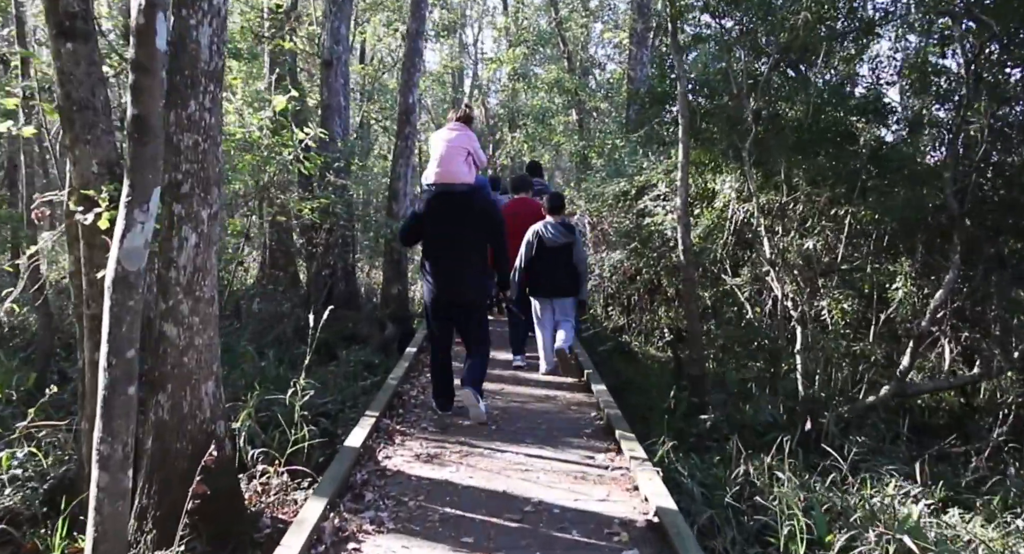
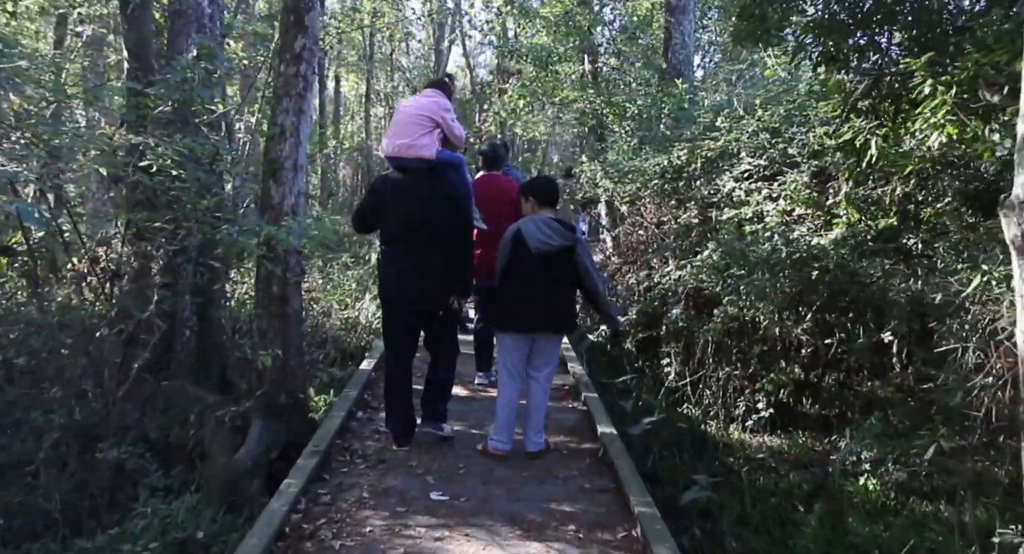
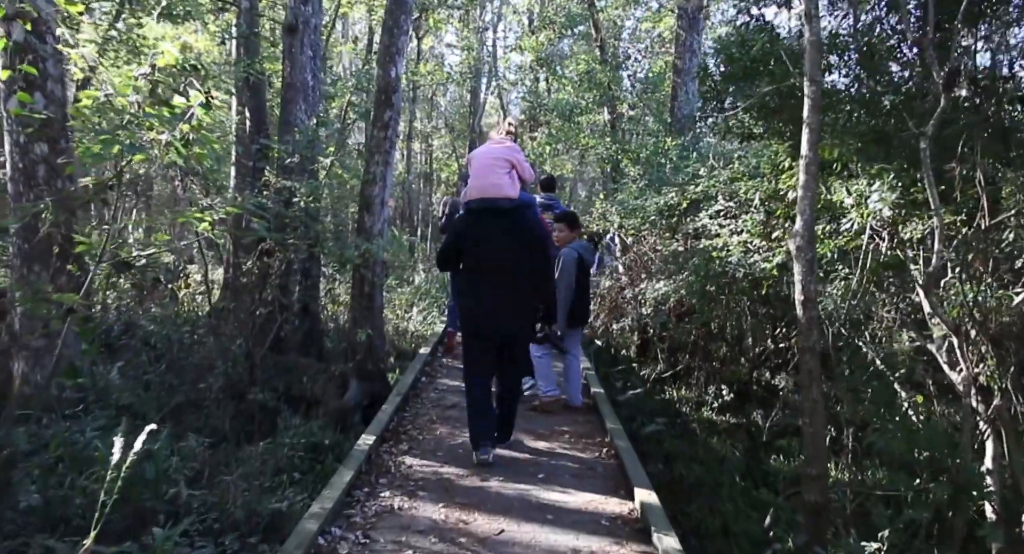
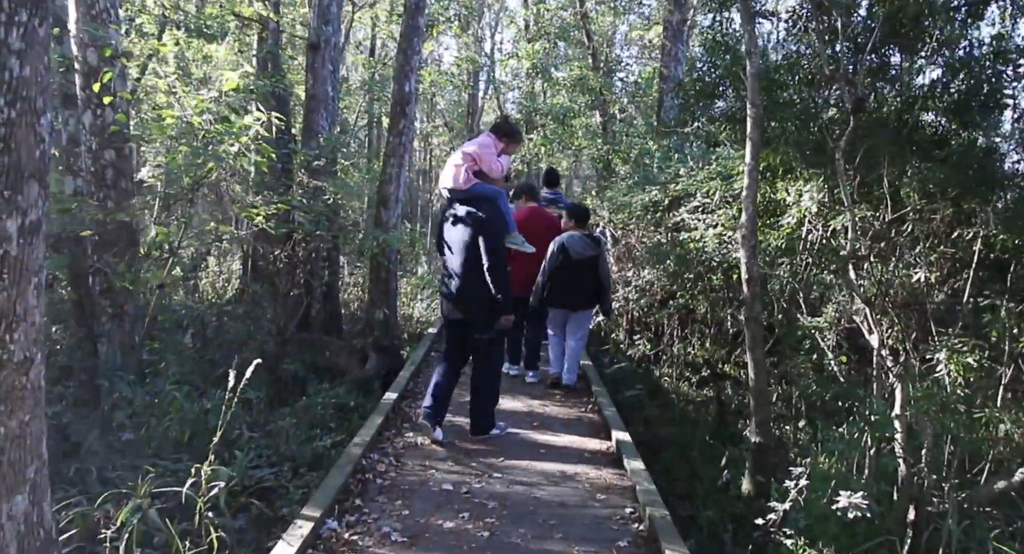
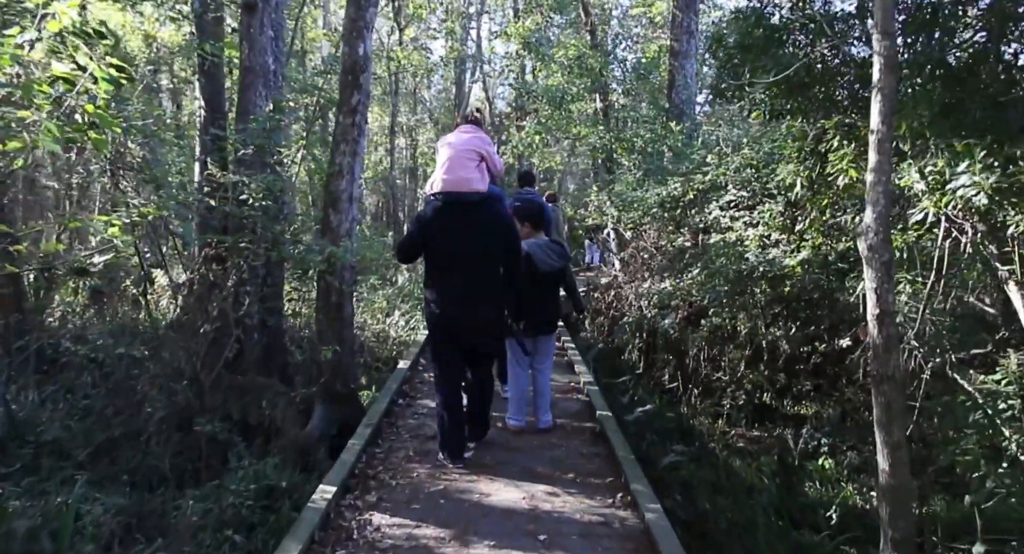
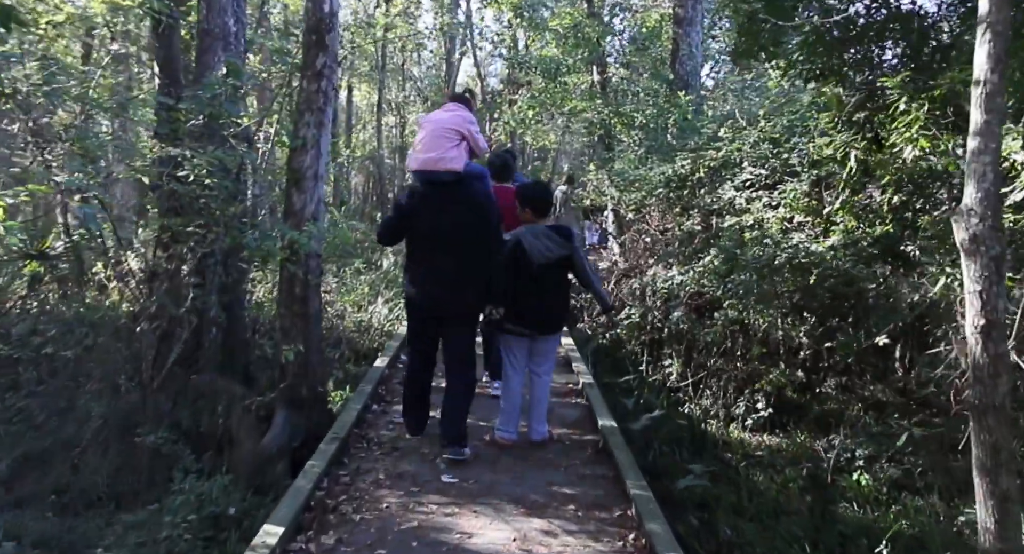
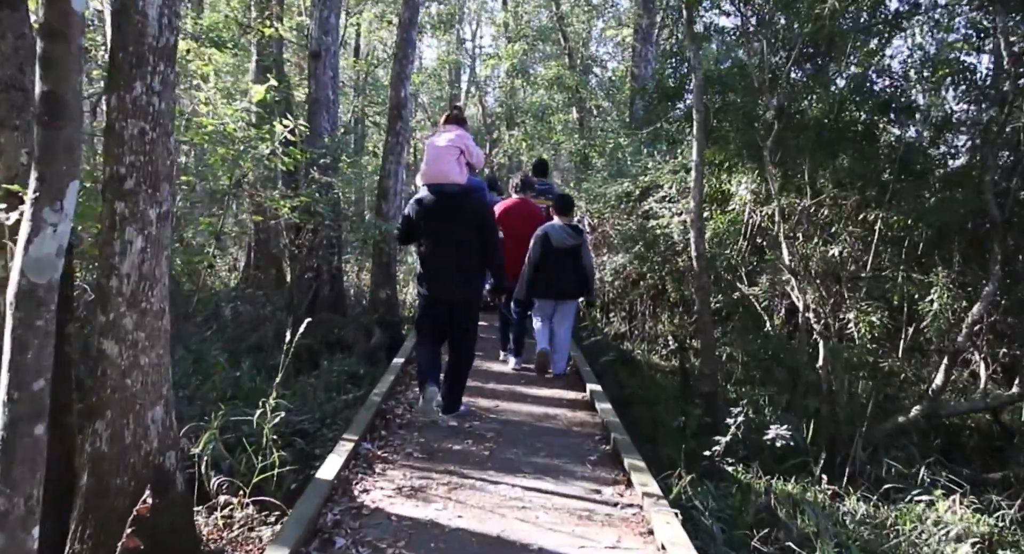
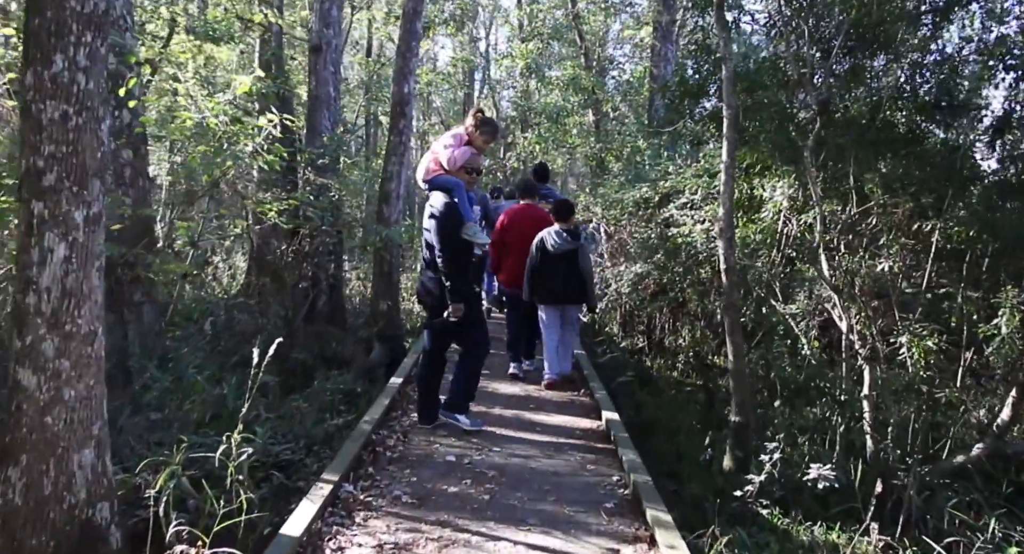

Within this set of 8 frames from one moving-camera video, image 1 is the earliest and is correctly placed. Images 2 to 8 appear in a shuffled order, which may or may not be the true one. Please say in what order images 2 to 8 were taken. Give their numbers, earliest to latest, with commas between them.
7, 8, 4, 3, 5, 6, 2
